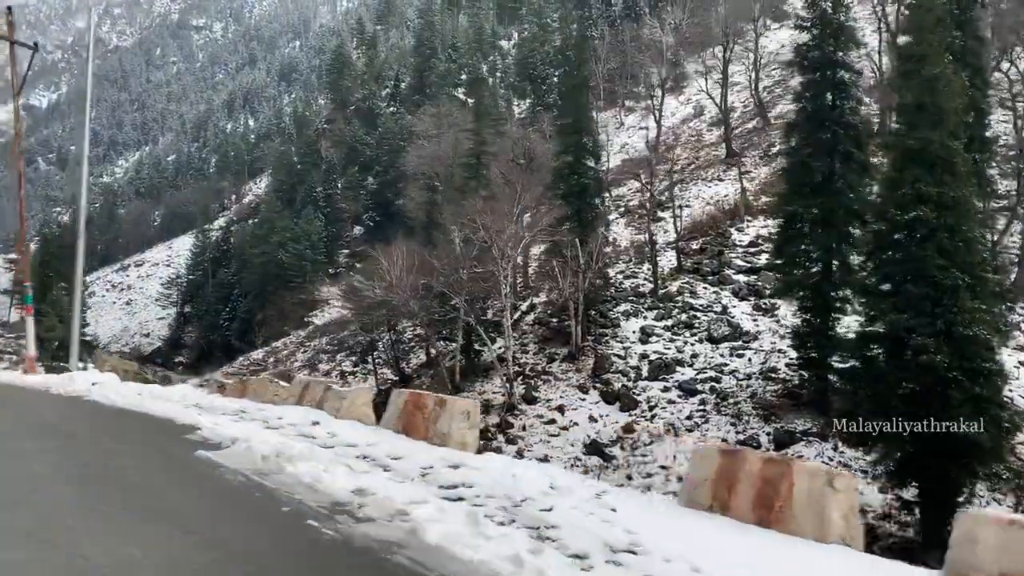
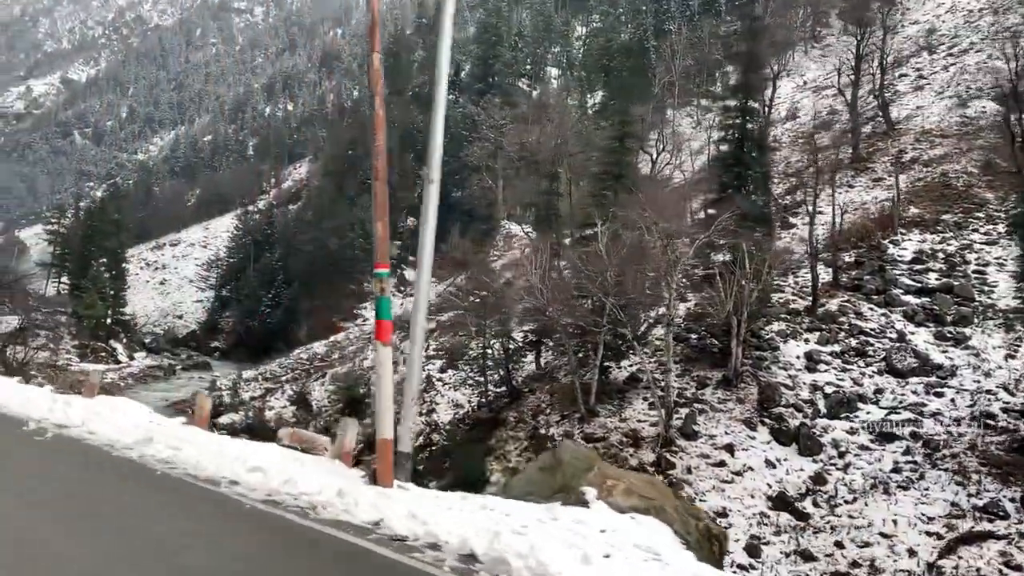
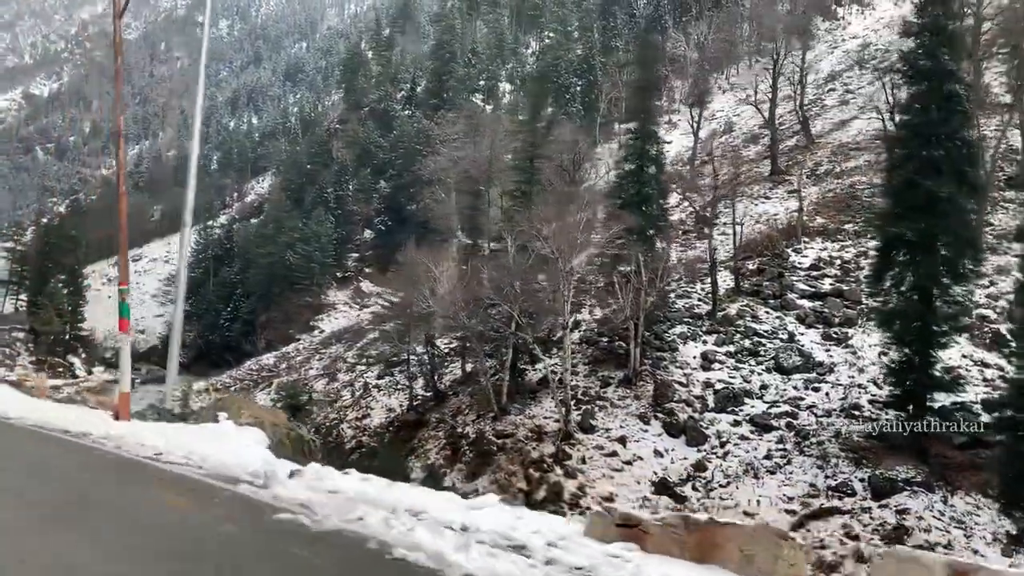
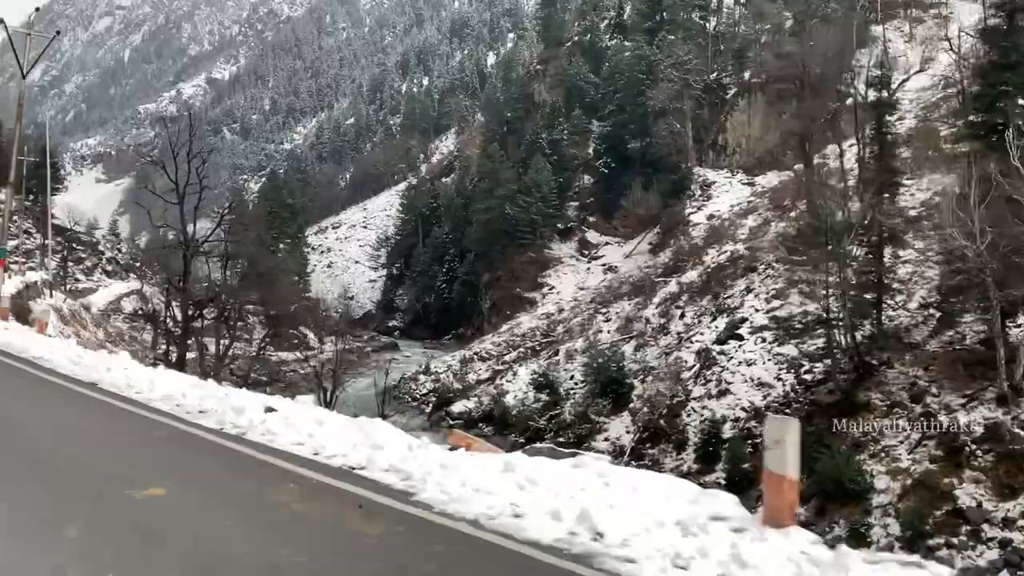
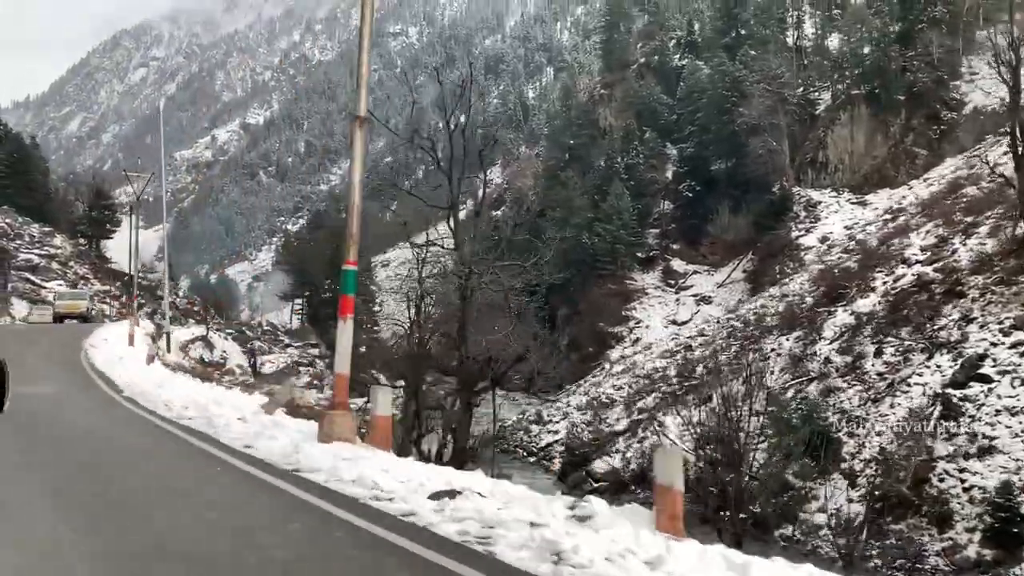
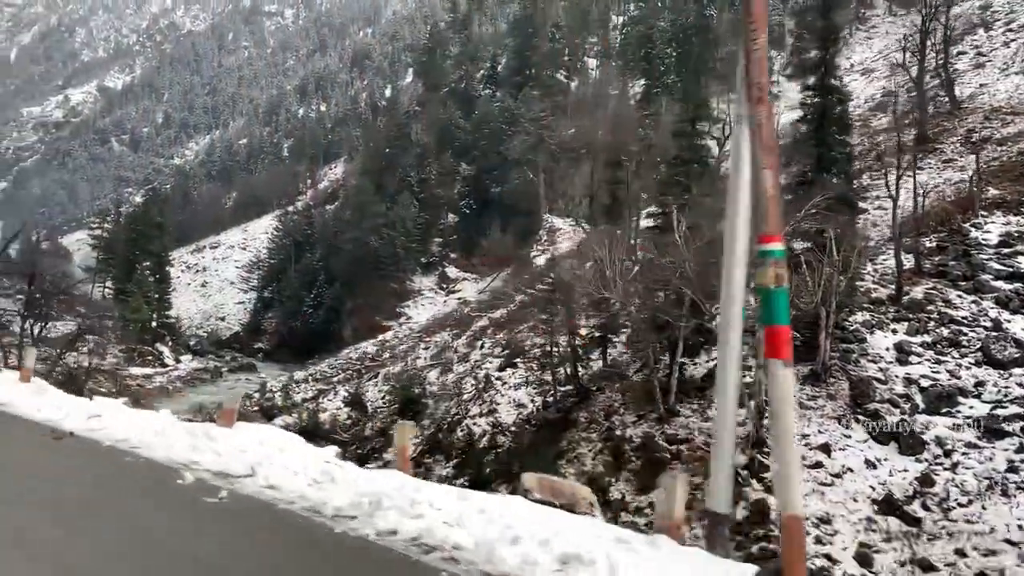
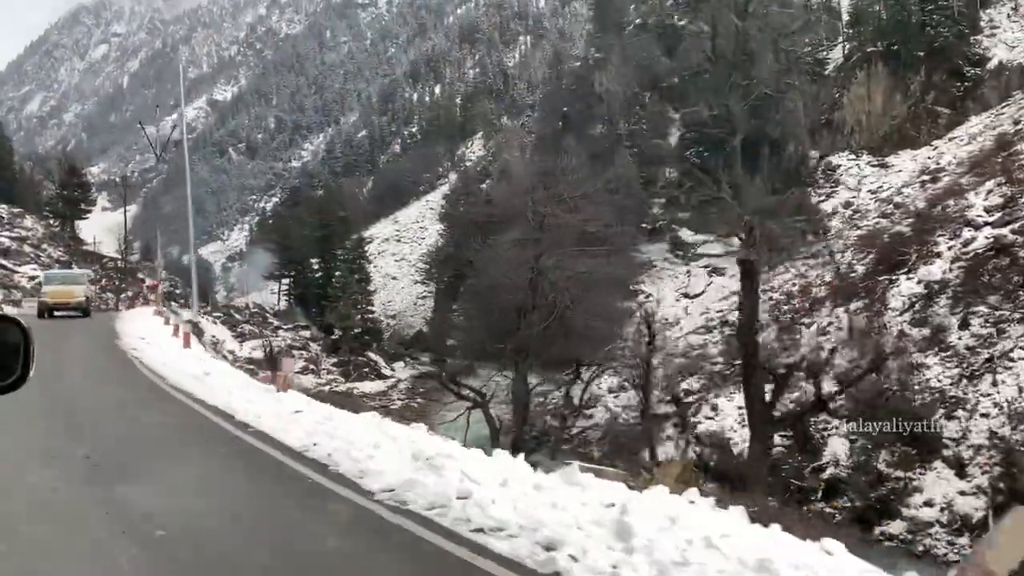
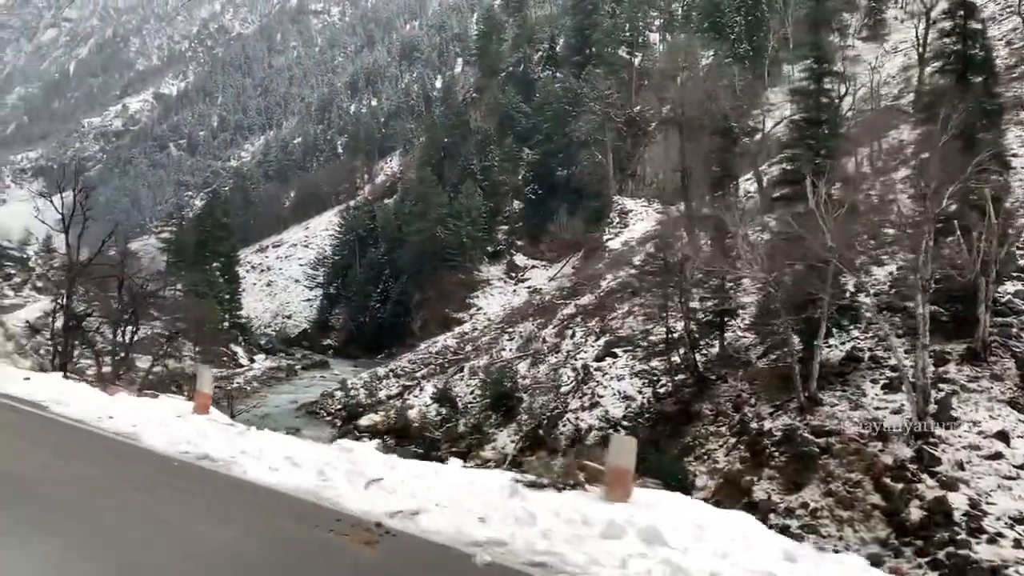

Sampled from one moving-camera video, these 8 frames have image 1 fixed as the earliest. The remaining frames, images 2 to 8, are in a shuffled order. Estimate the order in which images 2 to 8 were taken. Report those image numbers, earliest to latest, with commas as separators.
3, 2, 6, 8, 4, 5, 7
